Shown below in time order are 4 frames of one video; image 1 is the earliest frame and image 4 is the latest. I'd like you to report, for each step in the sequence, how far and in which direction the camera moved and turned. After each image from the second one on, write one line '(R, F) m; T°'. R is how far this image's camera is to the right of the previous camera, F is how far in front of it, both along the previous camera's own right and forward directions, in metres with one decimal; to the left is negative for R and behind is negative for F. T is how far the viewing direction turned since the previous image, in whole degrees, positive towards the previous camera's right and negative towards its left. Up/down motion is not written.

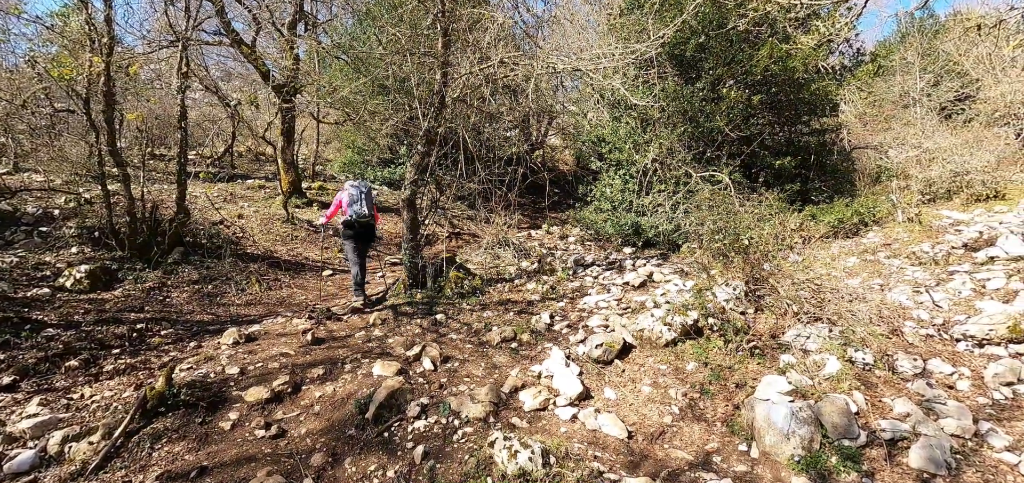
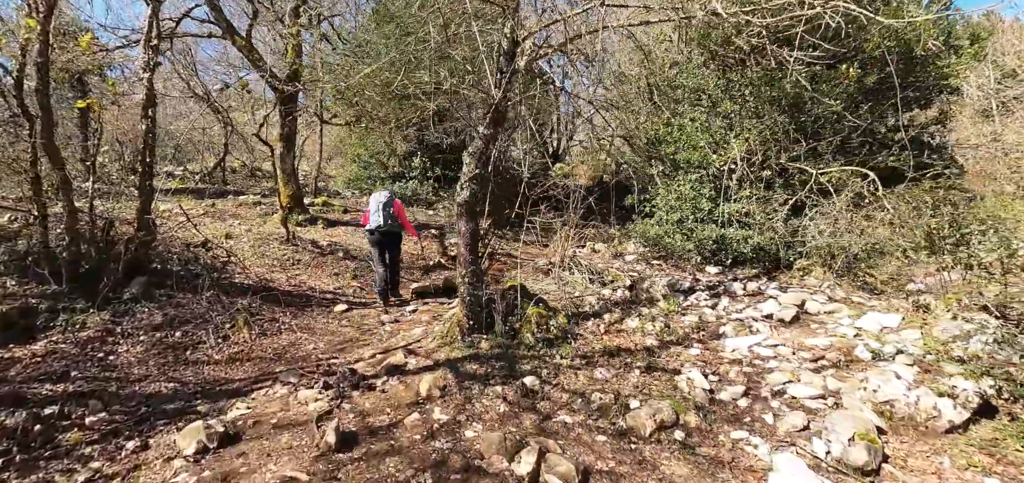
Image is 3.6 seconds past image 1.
(-0.9, +1.7) m; 0°
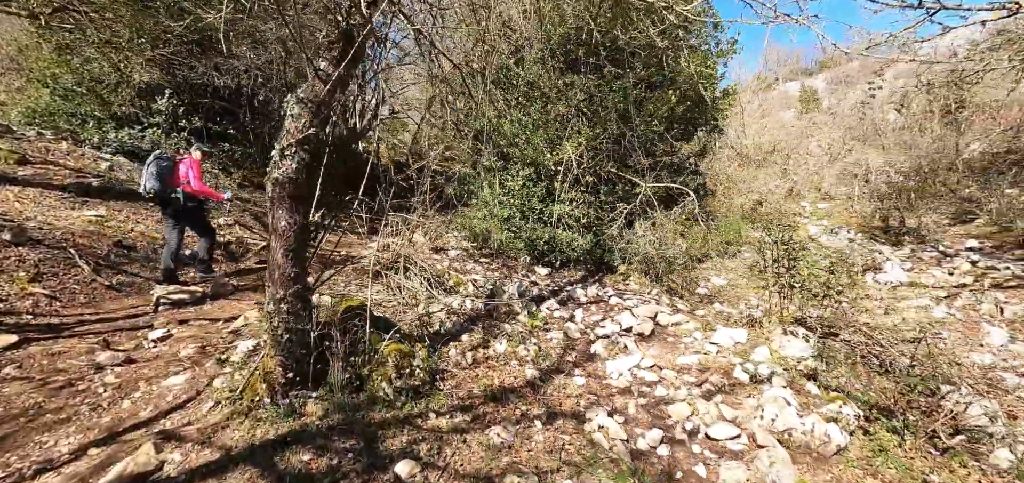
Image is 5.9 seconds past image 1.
(-0.4, +1.2) m; +27°
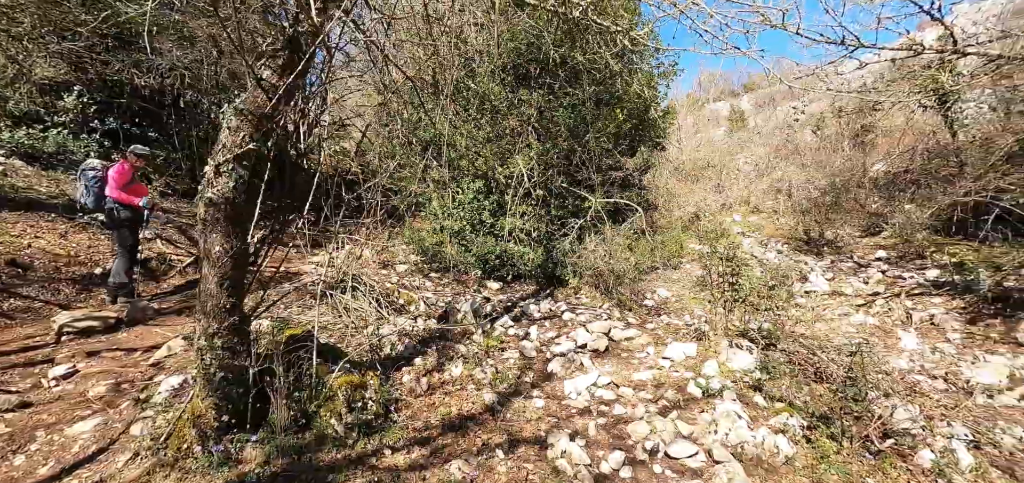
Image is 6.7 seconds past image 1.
(-0.1, +0.1) m; +7°
